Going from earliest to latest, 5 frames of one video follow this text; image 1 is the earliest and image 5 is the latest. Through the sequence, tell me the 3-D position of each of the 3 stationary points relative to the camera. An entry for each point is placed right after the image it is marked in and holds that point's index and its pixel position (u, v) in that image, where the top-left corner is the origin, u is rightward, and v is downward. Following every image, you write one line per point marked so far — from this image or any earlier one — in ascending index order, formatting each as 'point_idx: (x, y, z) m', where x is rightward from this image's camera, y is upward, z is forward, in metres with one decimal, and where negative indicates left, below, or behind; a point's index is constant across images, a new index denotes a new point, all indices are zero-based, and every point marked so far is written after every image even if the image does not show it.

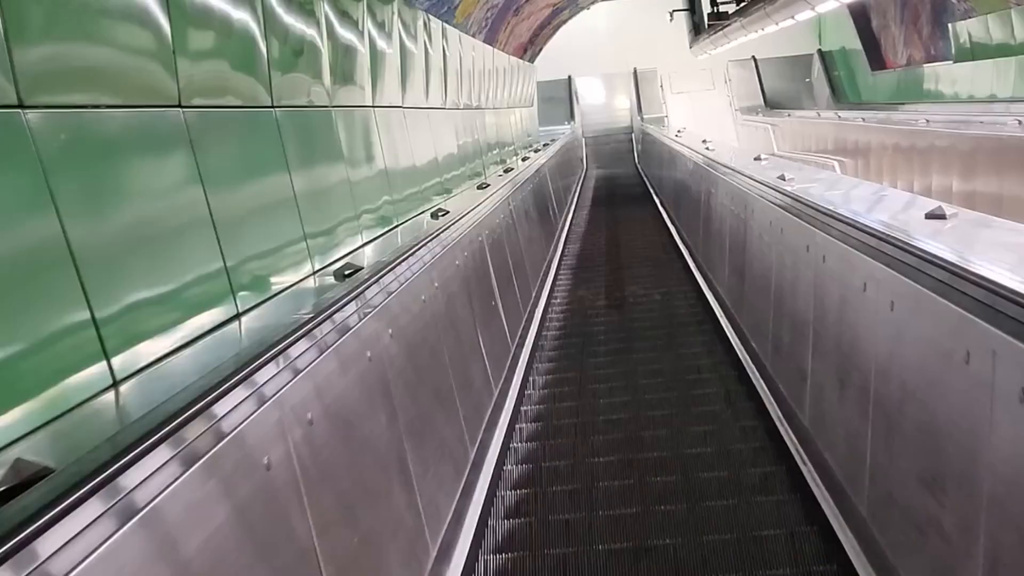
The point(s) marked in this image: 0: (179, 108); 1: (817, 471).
0: (-1.1, +0.6, +2.6) m
1: (+1.2, -0.7, +2.9) m
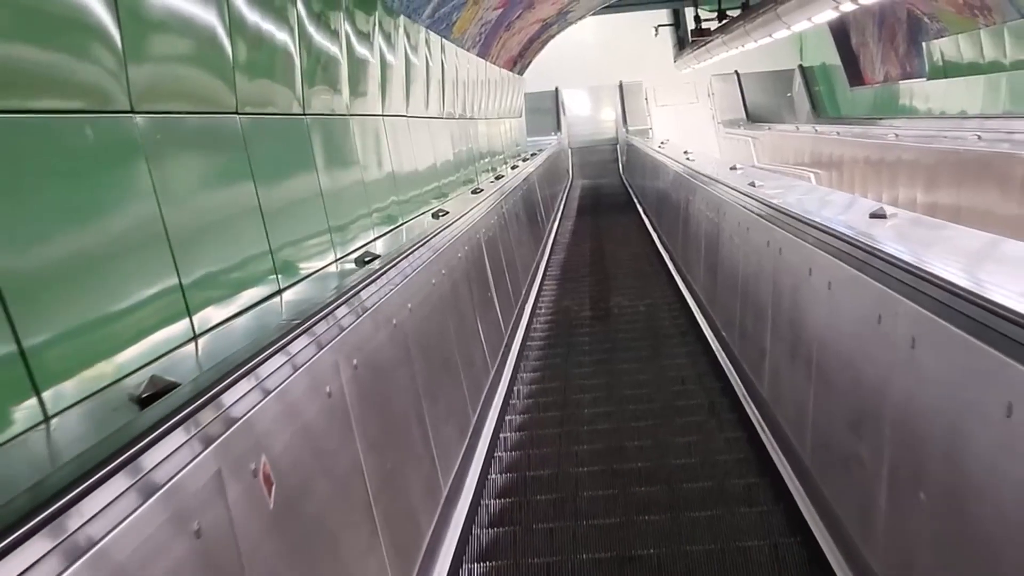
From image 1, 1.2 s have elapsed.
0: (-1.1, +0.7, +3.0) m
1: (+1.2, -0.7, +3.4) m
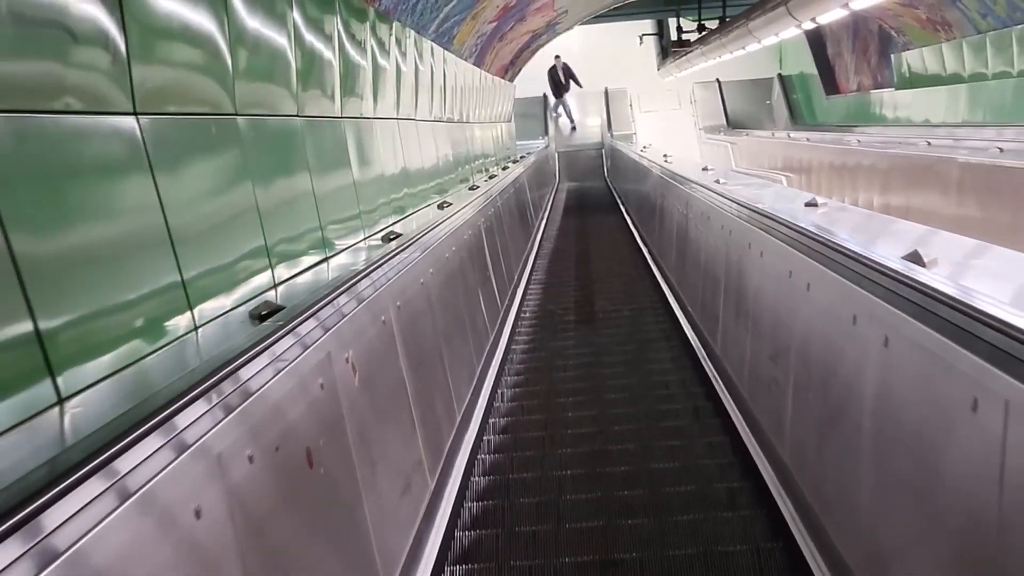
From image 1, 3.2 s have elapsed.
0: (-1.1, +0.9, +3.7) m
1: (+1.2, -0.5, +4.1) m
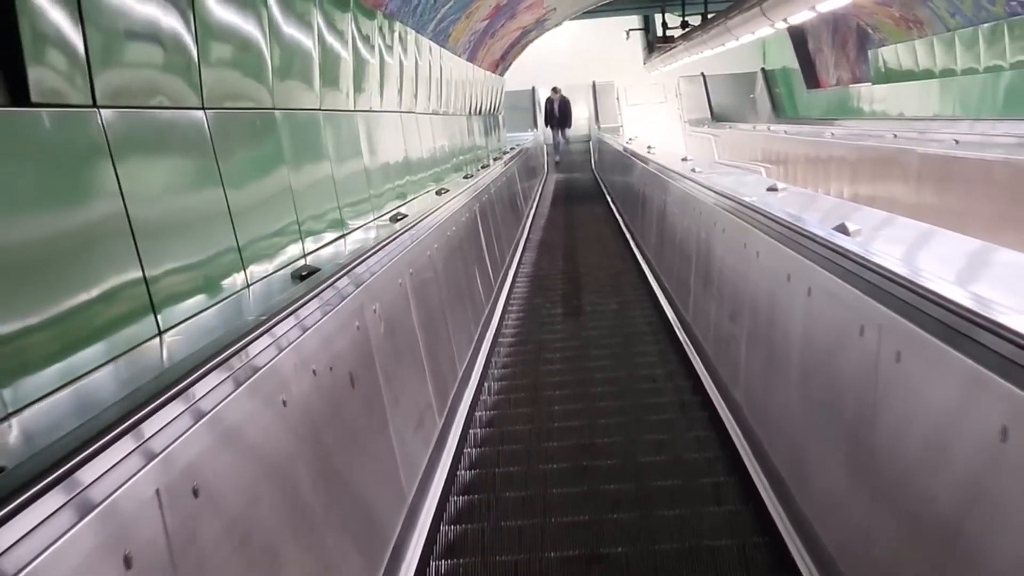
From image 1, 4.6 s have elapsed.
0: (-1.1, +1.0, +4.2) m
1: (+1.2, -0.4, +4.6) m
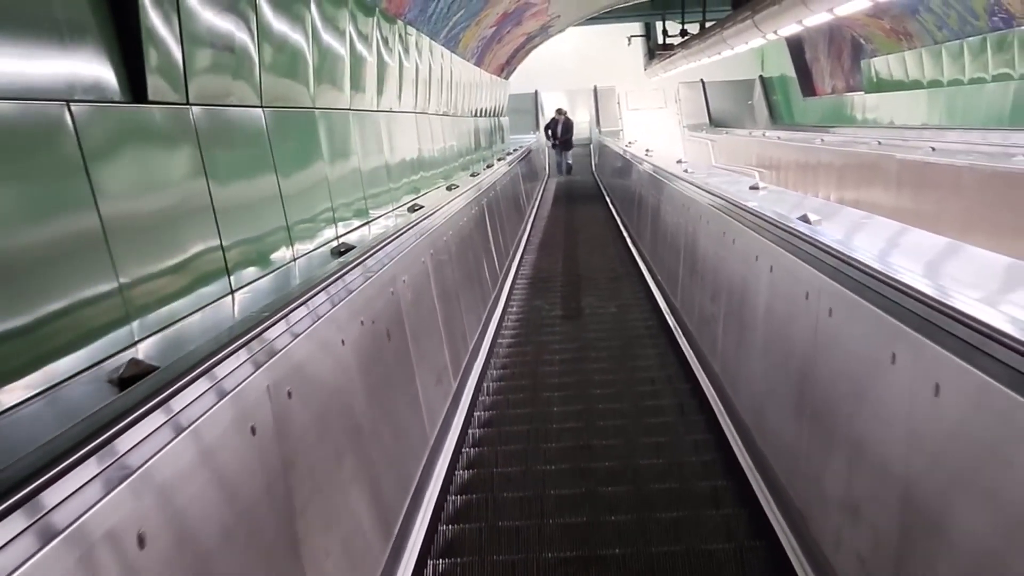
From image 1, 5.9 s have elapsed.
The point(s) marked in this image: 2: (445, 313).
0: (-1.1, +1.1, +4.6) m
1: (+1.2, -0.3, +5.1) m
2: (-0.4, -0.2, +4.0) m
